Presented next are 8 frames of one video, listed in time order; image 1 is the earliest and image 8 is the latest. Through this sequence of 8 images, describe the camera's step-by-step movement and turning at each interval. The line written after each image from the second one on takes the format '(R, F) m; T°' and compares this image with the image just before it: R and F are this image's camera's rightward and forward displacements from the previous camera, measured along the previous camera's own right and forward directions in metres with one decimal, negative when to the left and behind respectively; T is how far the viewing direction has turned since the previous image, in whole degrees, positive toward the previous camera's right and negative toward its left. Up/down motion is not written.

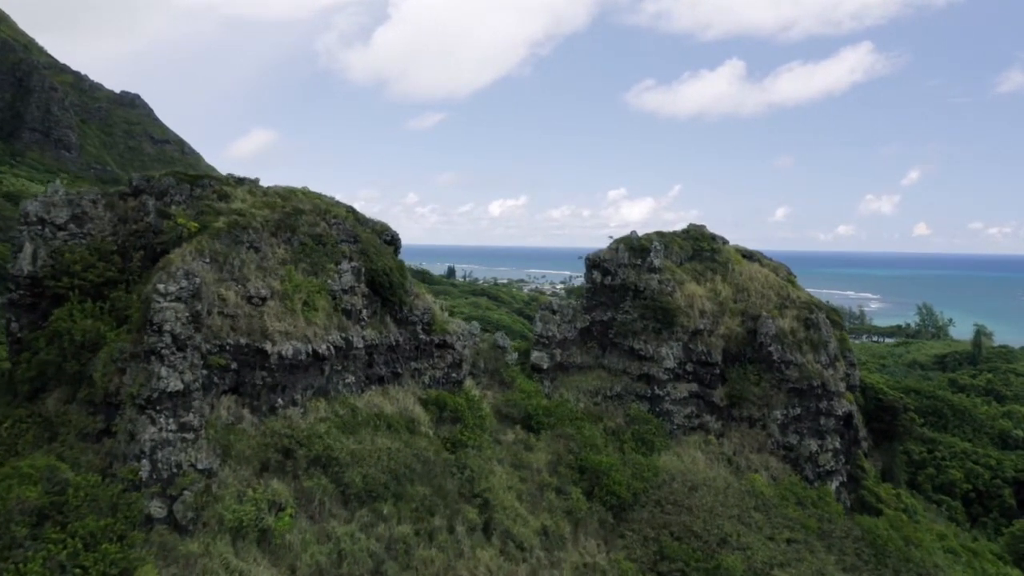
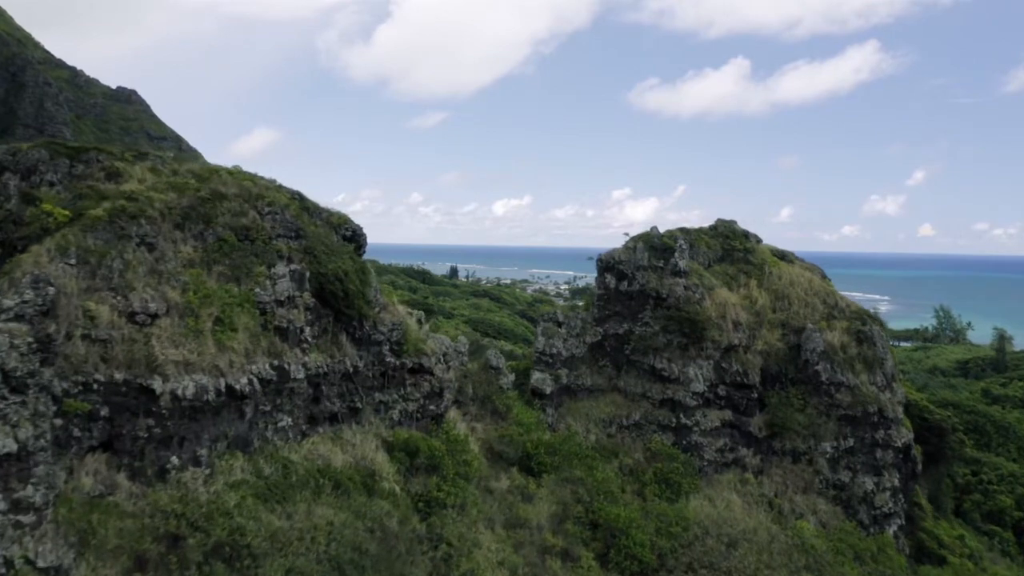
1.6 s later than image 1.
(+0.2, +4.3) m; 0°
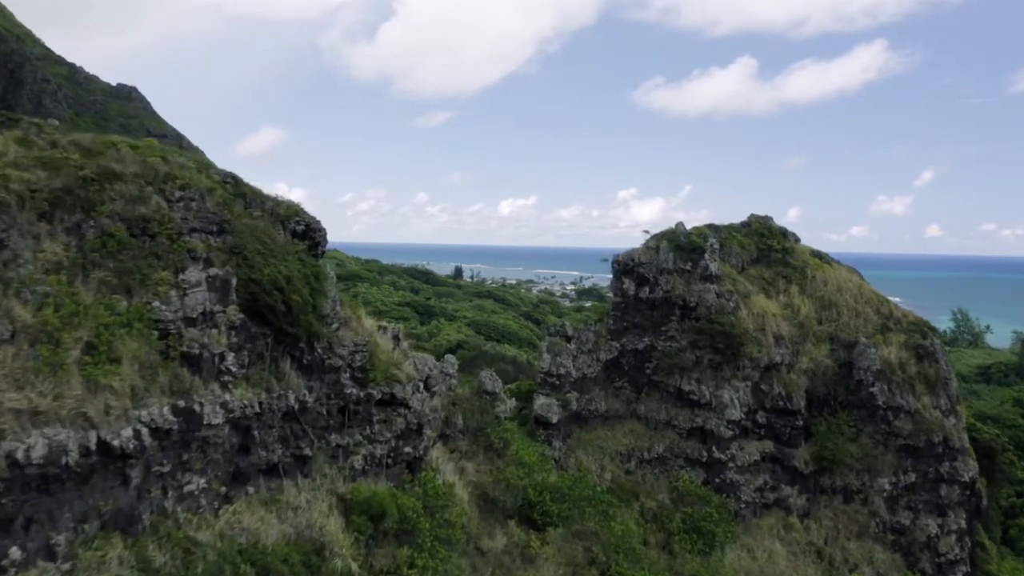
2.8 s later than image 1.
(+0.1, +3.4) m; 0°
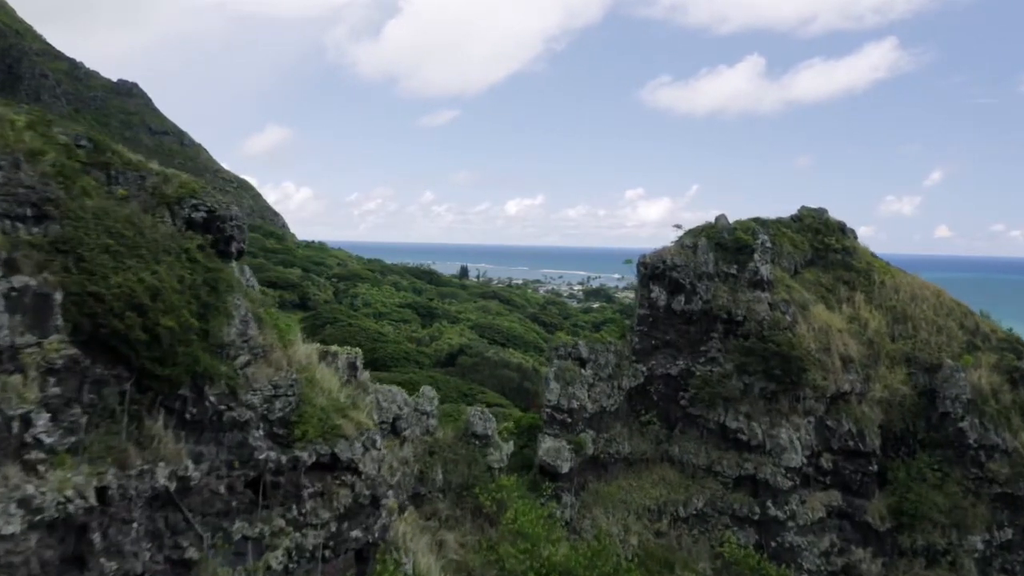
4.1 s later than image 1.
(+0.1, +3.7) m; 0°
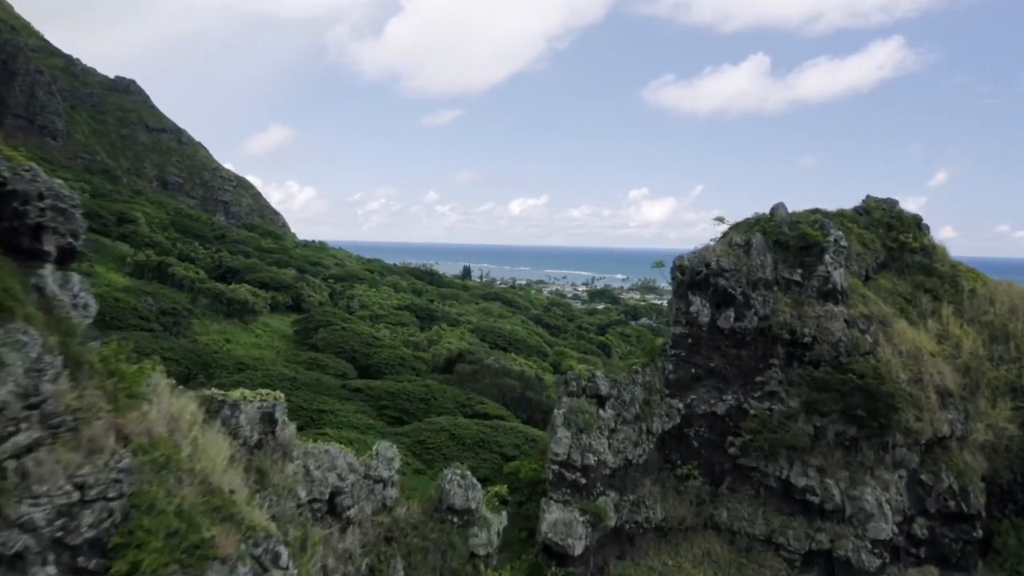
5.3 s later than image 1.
(+0.1, +3.4) m; 0°
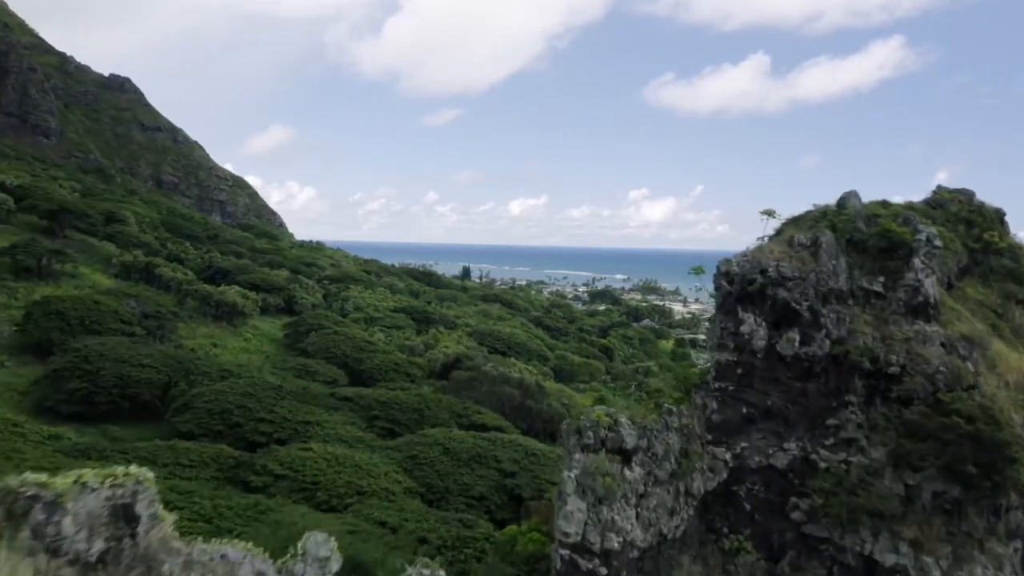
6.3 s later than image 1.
(+0.1, +2.5) m; 0°
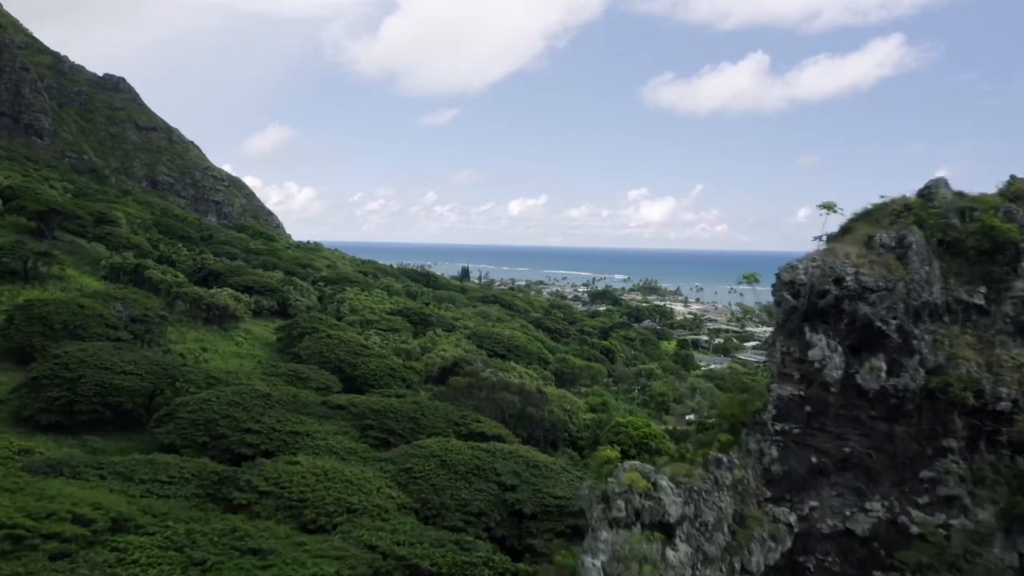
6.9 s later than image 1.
(0.0, +1.8) m; 0°
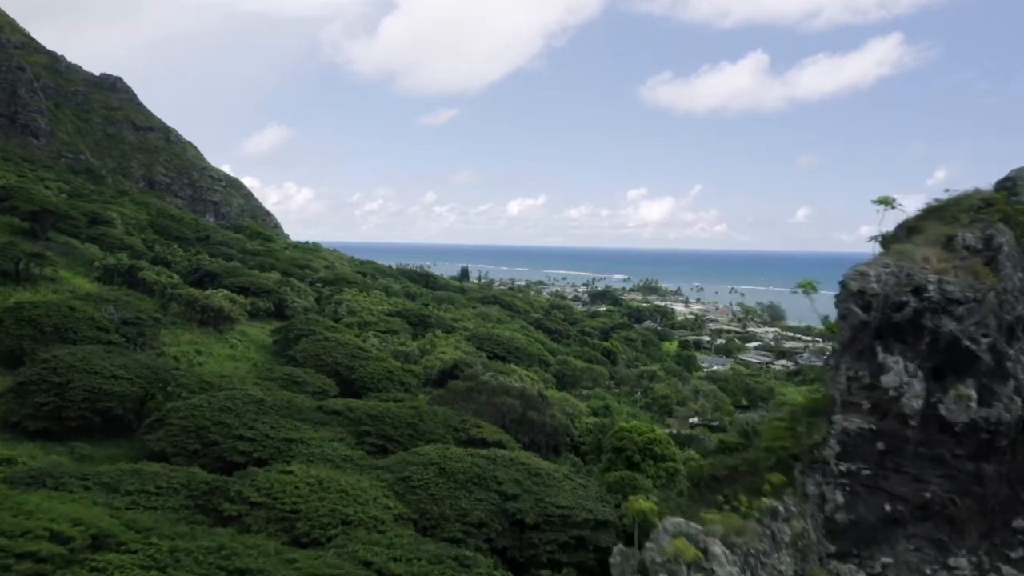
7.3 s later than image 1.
(-0.1, +1.1) m; 0°
